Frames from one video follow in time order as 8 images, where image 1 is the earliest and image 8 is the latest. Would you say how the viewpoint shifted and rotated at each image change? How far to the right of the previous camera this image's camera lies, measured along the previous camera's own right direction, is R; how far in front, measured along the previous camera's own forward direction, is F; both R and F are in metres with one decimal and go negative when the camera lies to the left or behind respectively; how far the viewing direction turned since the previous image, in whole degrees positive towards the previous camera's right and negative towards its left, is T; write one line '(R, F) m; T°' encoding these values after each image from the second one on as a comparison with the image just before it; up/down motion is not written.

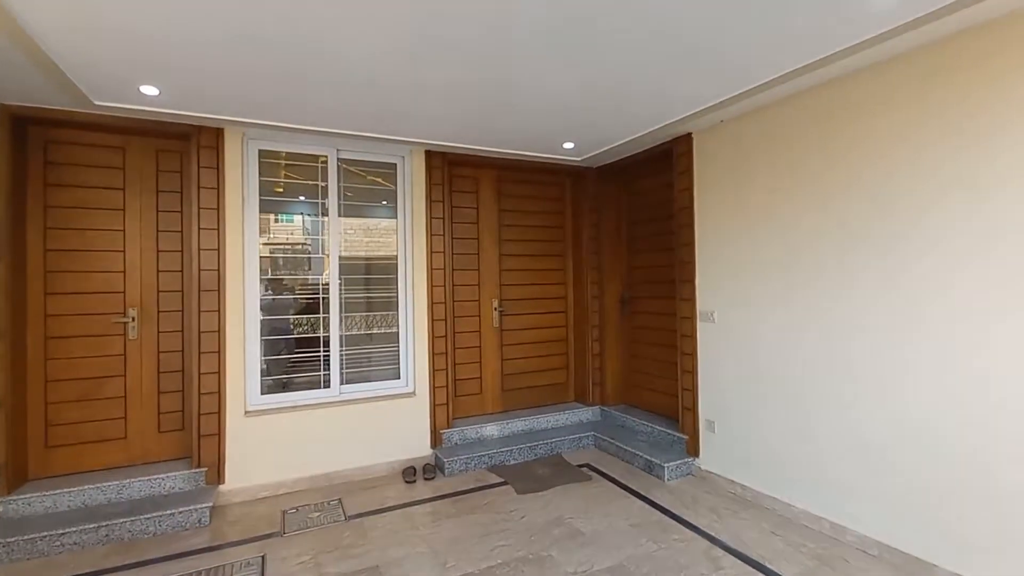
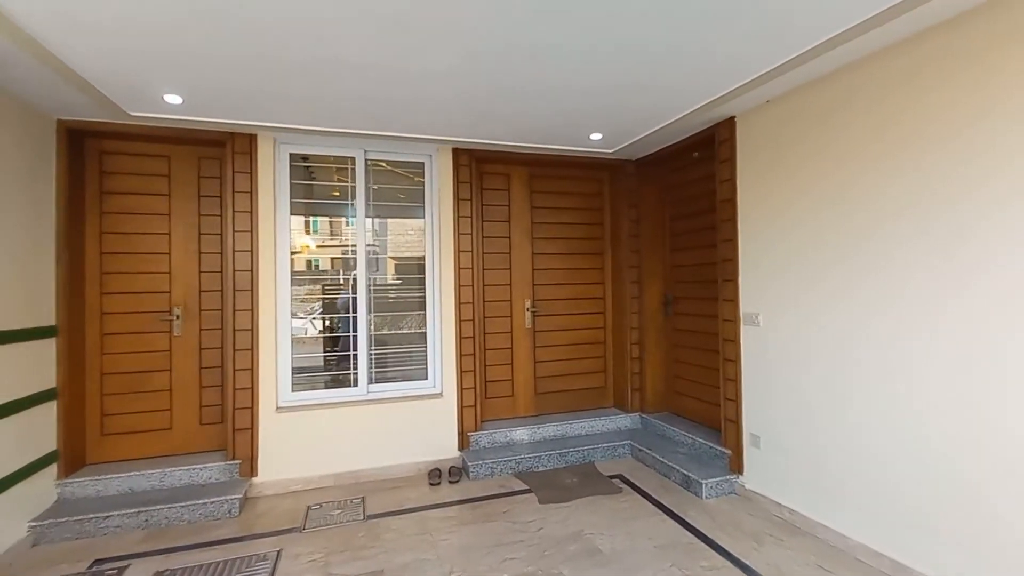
(+0.3, +0.2) m; -8°
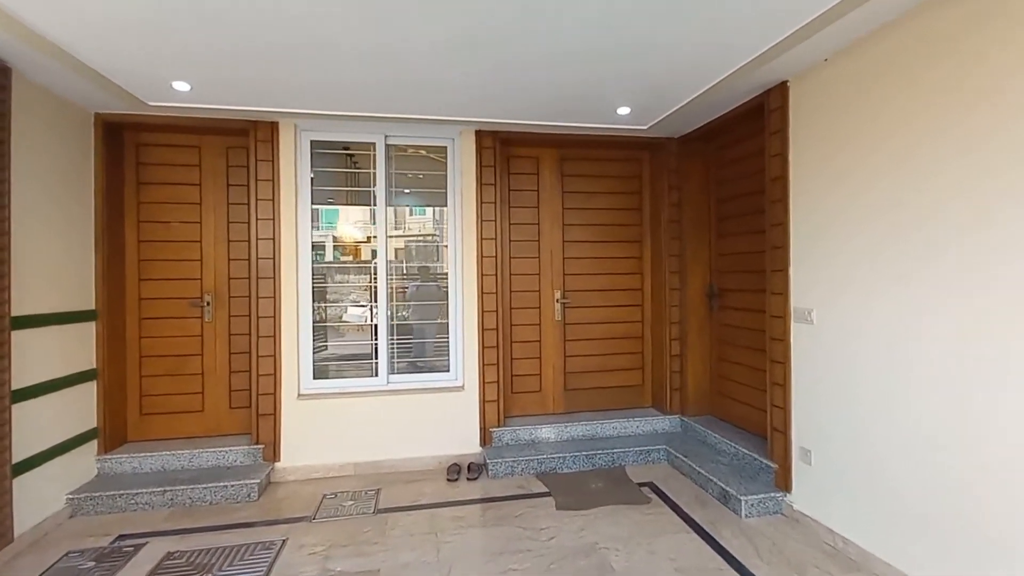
(+0.3, +0.3) m; -8°
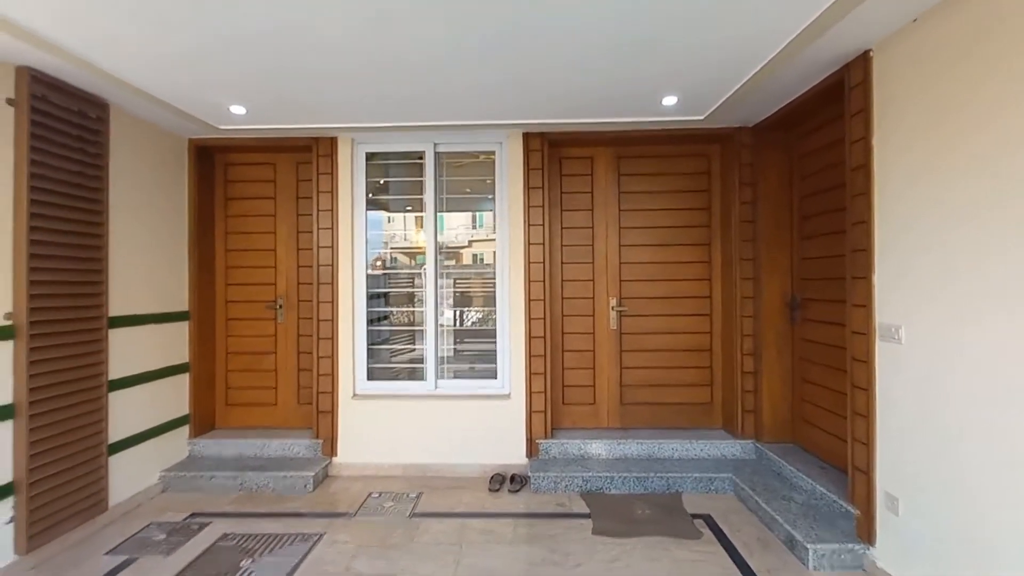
(+0.5, +0.2) m; -12°
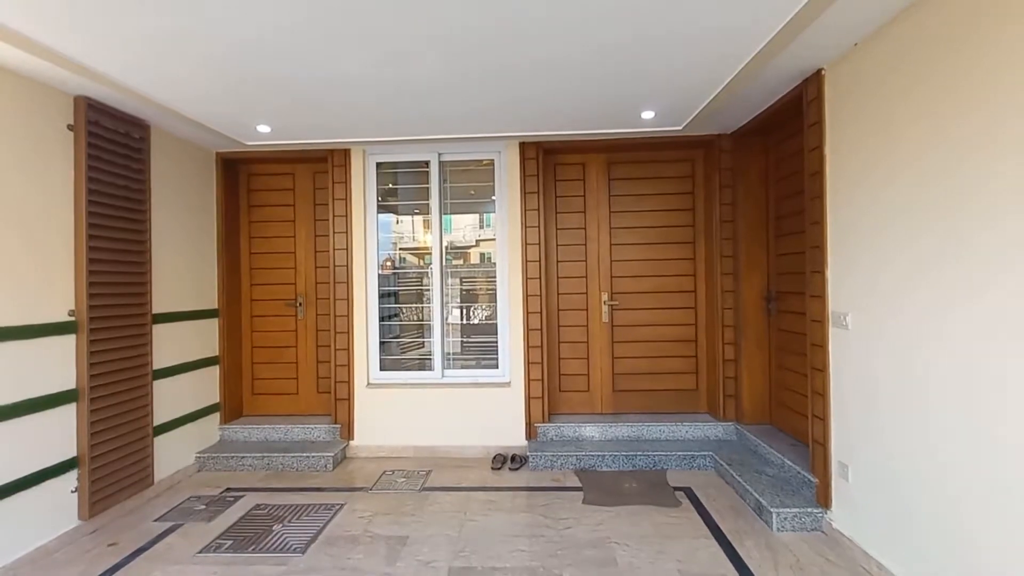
(+0.1, -0.4) m; -1°
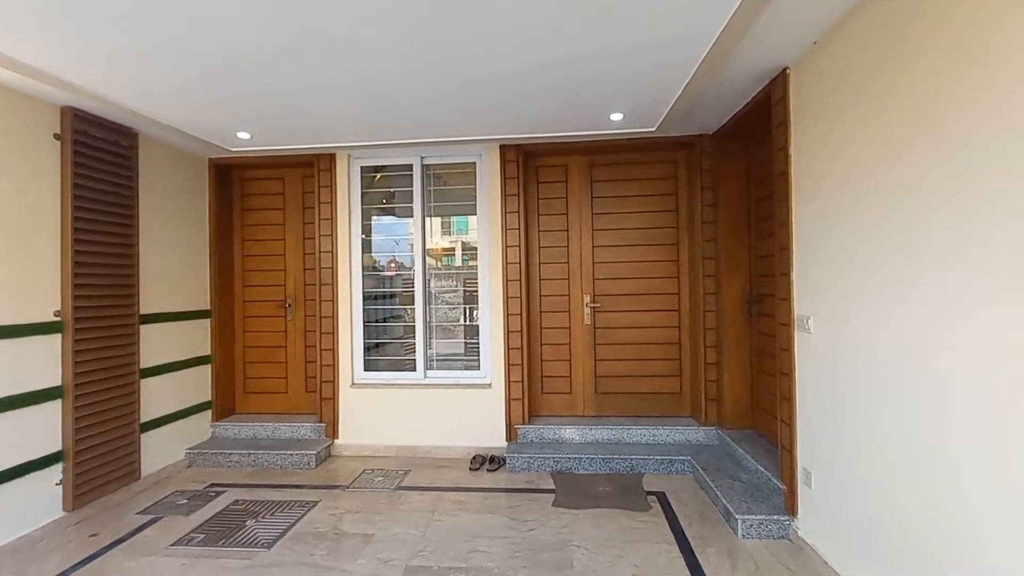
(+0.4, 0.0) m; -3°
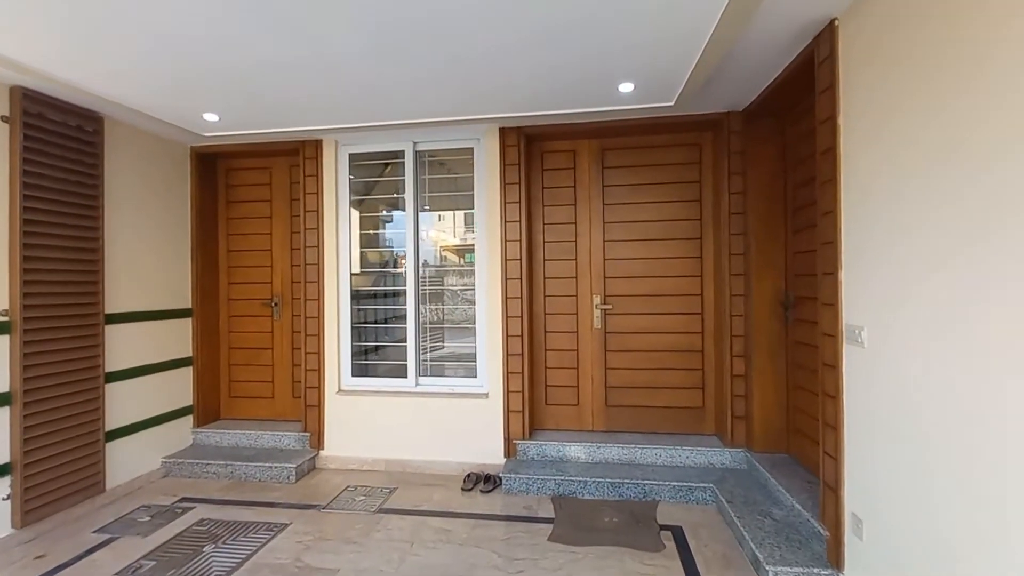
(+0.2, +0.5) m; -3°
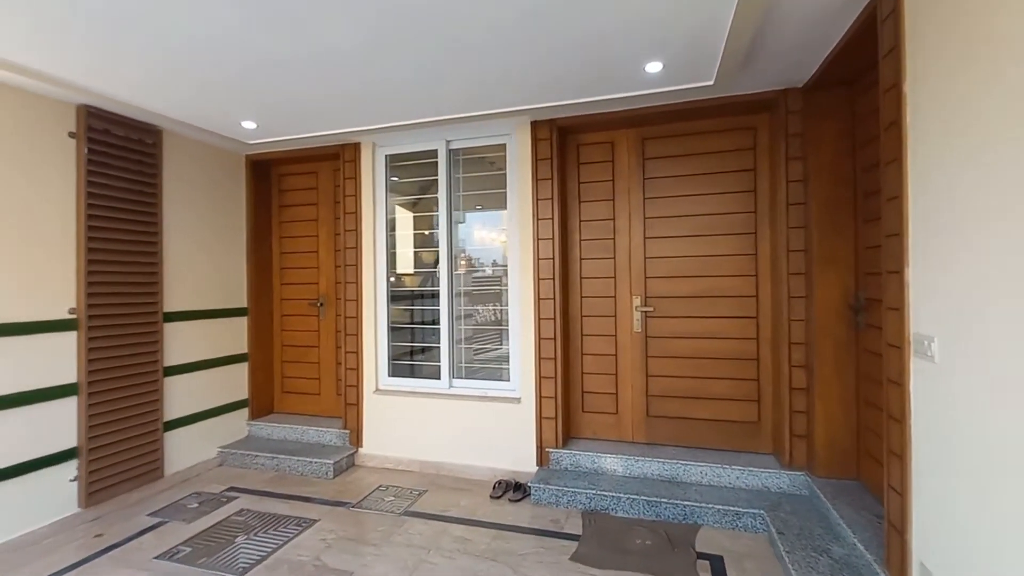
(+0.3, +0.2) m; -9°
